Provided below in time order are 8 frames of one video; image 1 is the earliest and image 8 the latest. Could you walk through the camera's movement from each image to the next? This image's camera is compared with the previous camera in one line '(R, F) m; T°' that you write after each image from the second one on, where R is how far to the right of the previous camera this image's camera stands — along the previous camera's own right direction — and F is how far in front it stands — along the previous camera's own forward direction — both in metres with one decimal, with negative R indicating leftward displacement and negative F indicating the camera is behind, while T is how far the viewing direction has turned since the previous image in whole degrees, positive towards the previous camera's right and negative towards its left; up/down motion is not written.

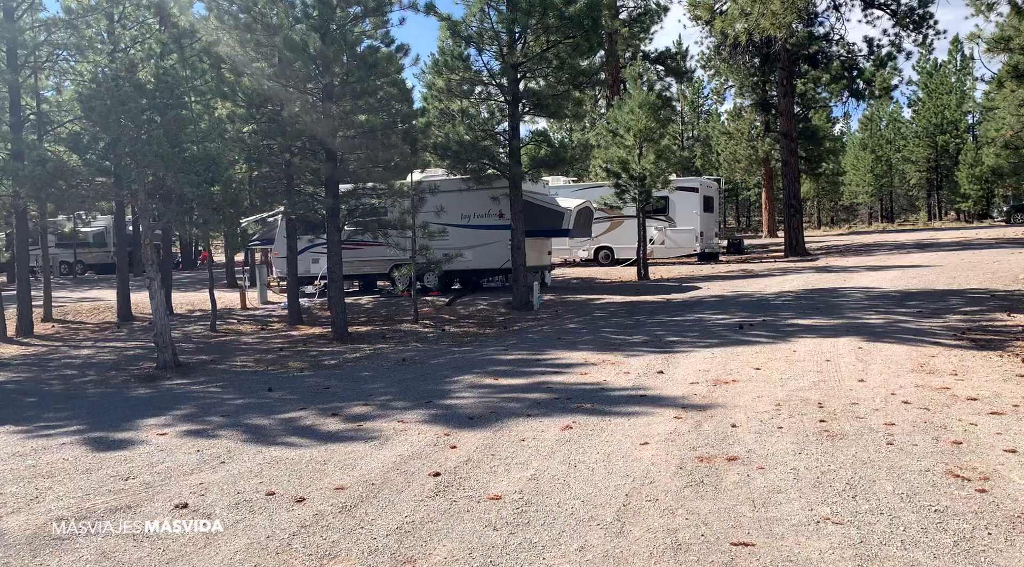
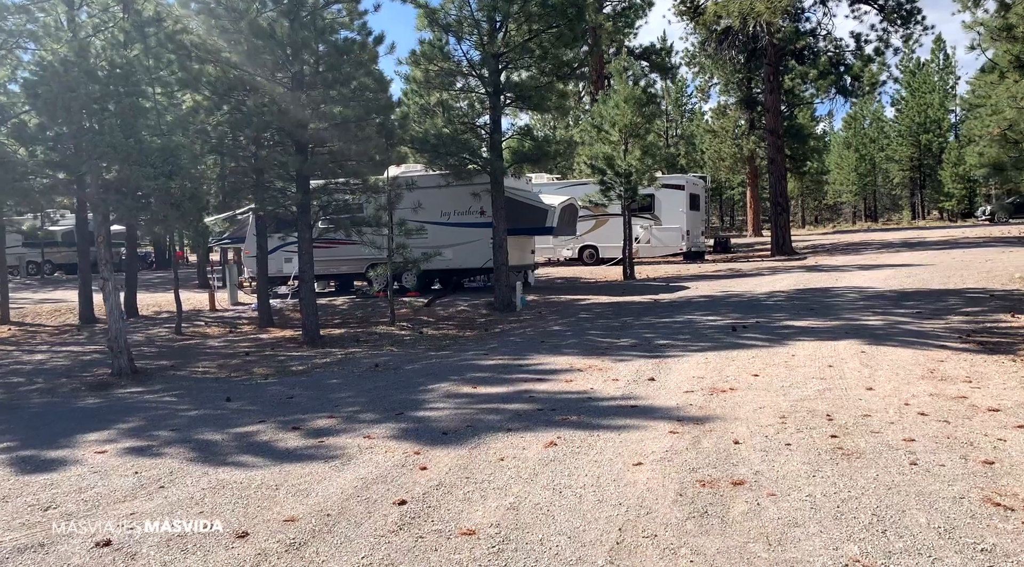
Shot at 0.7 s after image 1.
(0.0, +0.7) m; +1°
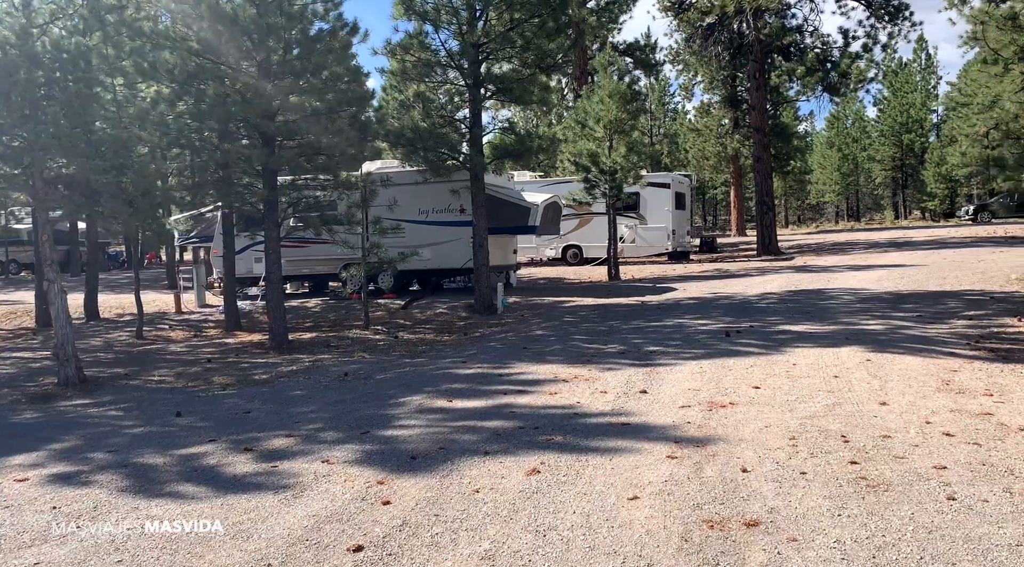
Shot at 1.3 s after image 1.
(0.0, +0.7) m; +1°
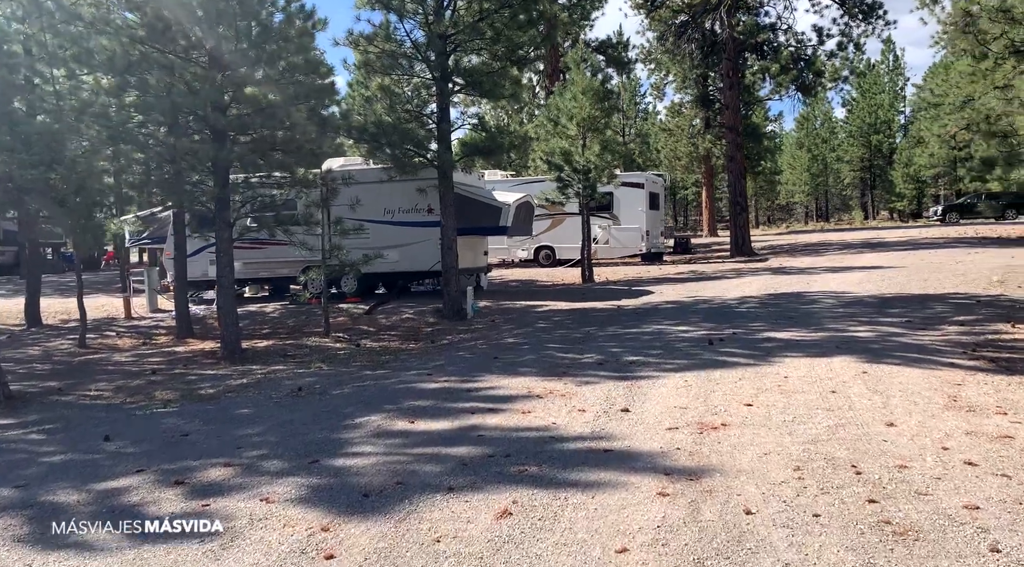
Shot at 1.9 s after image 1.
(0.0, +0.7) m; +2°
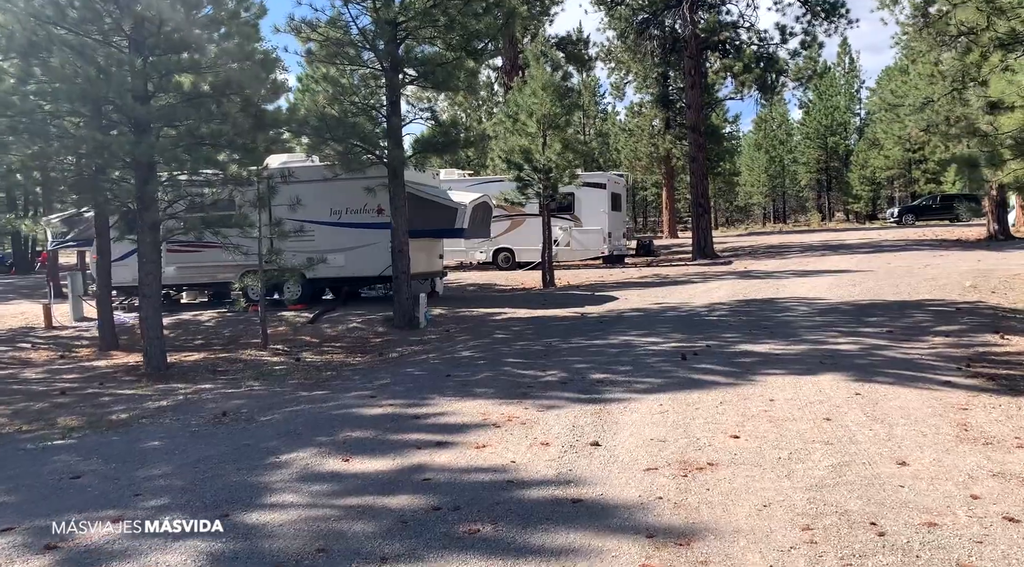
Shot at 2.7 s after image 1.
(+0.1, +0.9) m; +3°
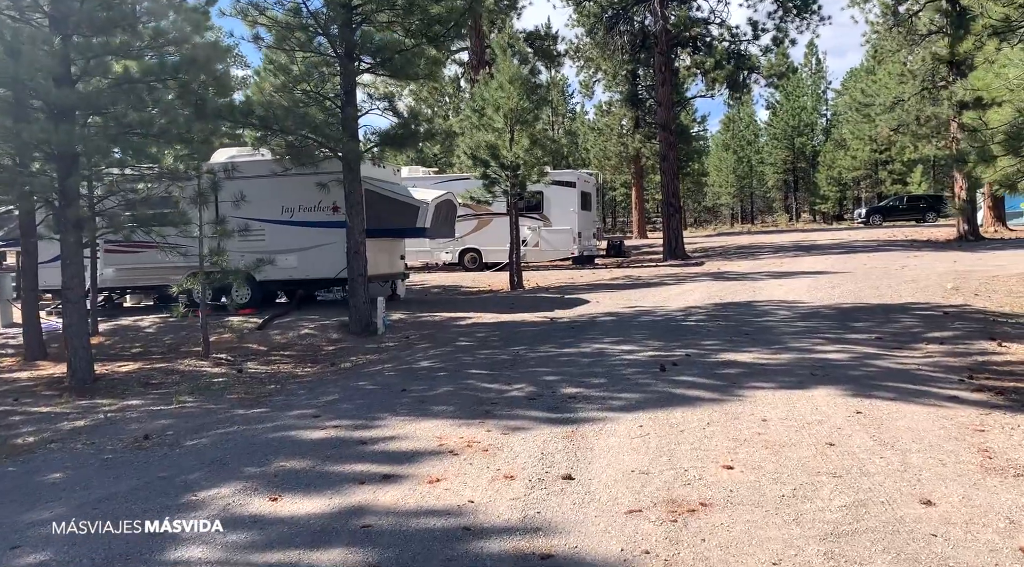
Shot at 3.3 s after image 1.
(+0.1, +0.8) m; +2°
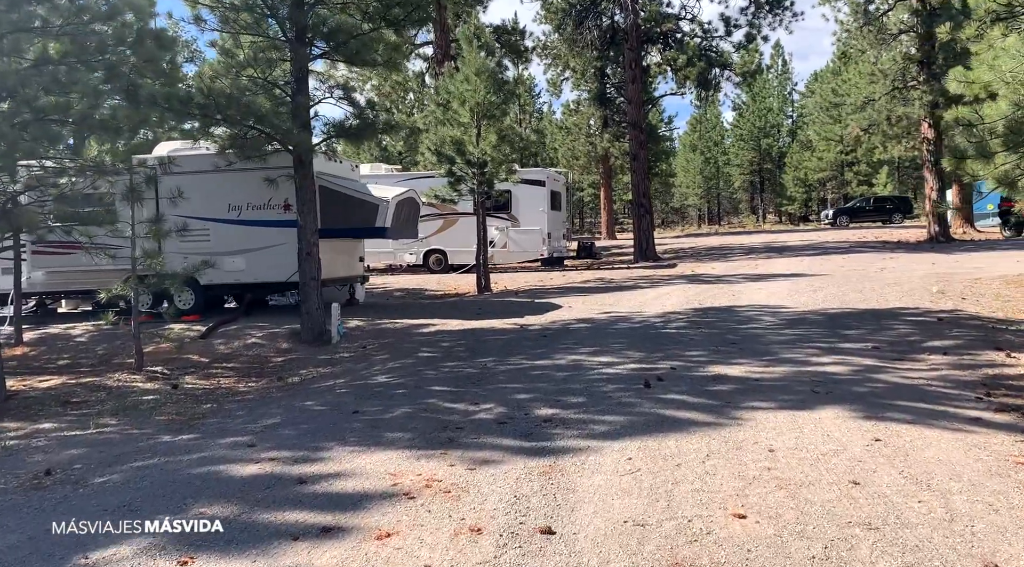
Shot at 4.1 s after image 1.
(0.0, +0.9) m; +2°
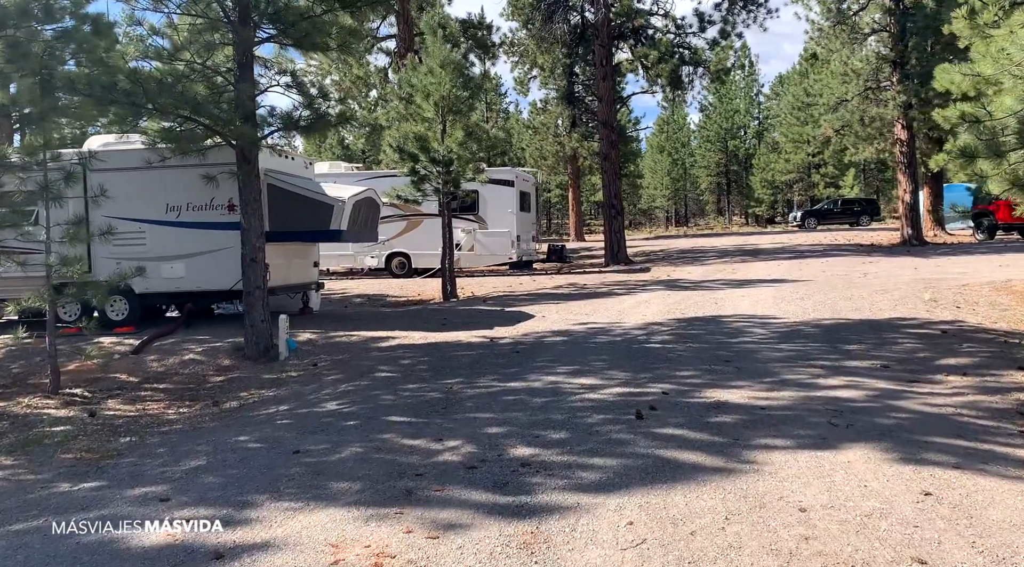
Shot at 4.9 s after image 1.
(0.0, +1.0) m; +2°
